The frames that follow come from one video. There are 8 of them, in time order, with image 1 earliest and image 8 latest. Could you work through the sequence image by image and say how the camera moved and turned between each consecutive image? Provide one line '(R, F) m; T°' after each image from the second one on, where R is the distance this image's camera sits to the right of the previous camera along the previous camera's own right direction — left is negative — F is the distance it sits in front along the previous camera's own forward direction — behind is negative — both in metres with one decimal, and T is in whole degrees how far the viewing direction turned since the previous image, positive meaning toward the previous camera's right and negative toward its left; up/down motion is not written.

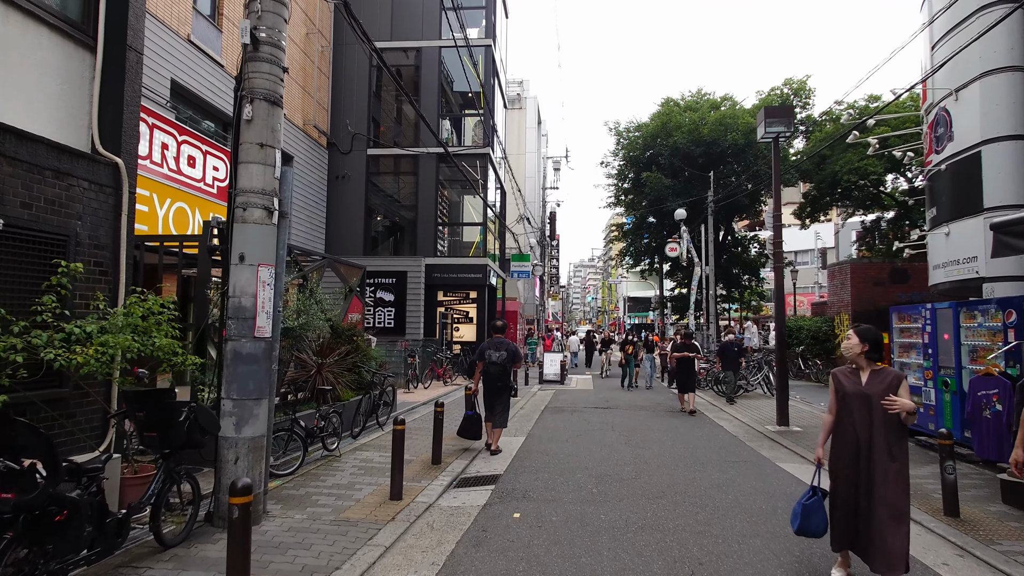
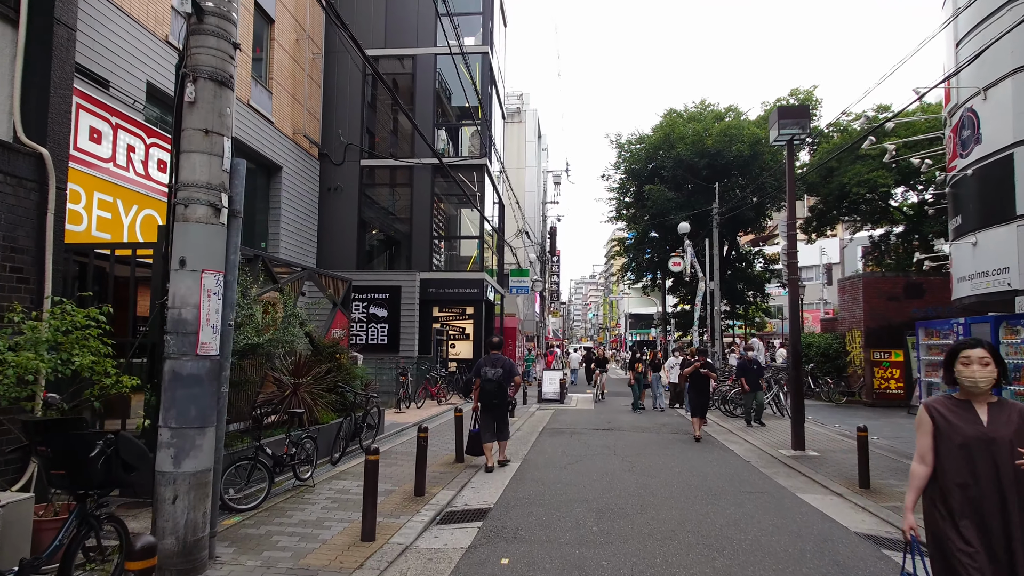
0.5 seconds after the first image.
(+0.1, +0.7) m; 0°
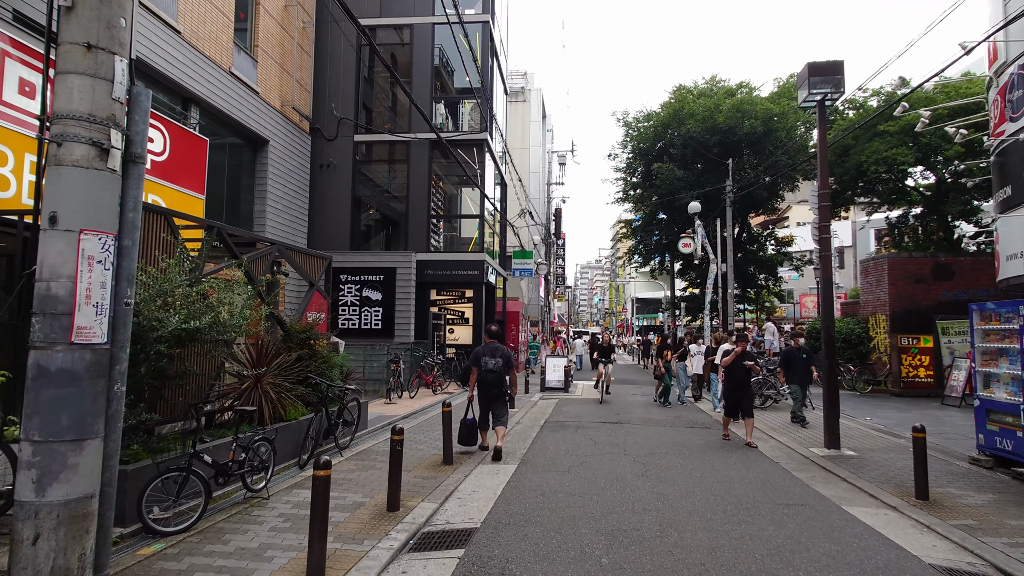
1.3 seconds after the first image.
(+0.1, +1.1) m; 0°
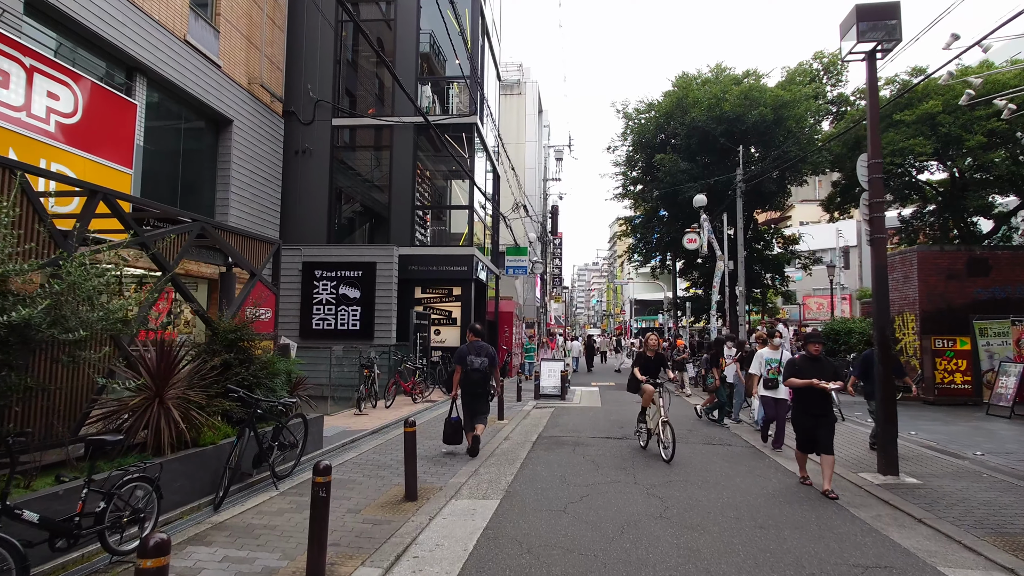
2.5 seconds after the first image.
(+0.1, +1.6) m; 0°
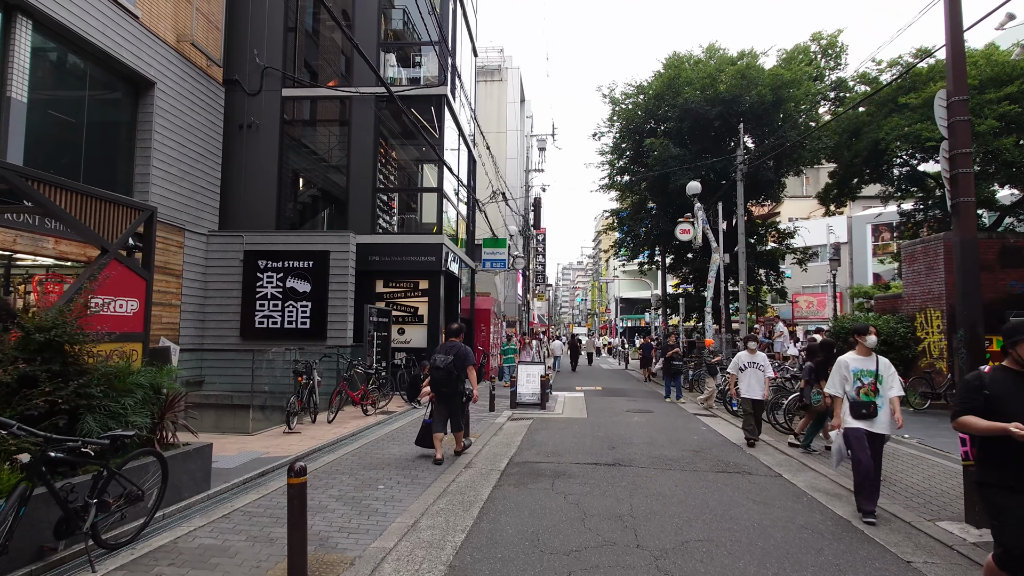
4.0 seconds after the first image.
(+0.2, +2.1) m; +1°
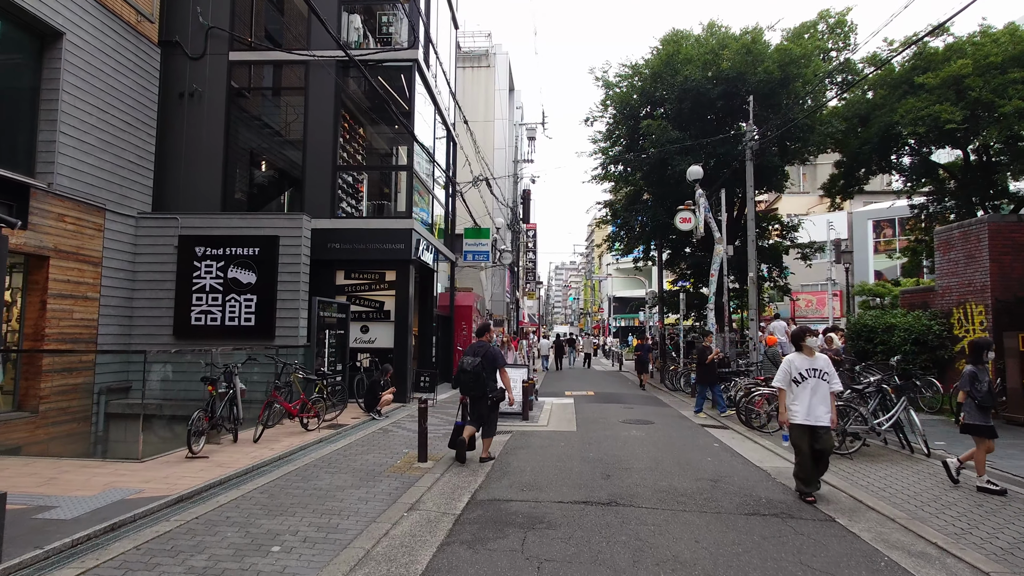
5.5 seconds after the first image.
(+0.3, +2.0) m; +1°
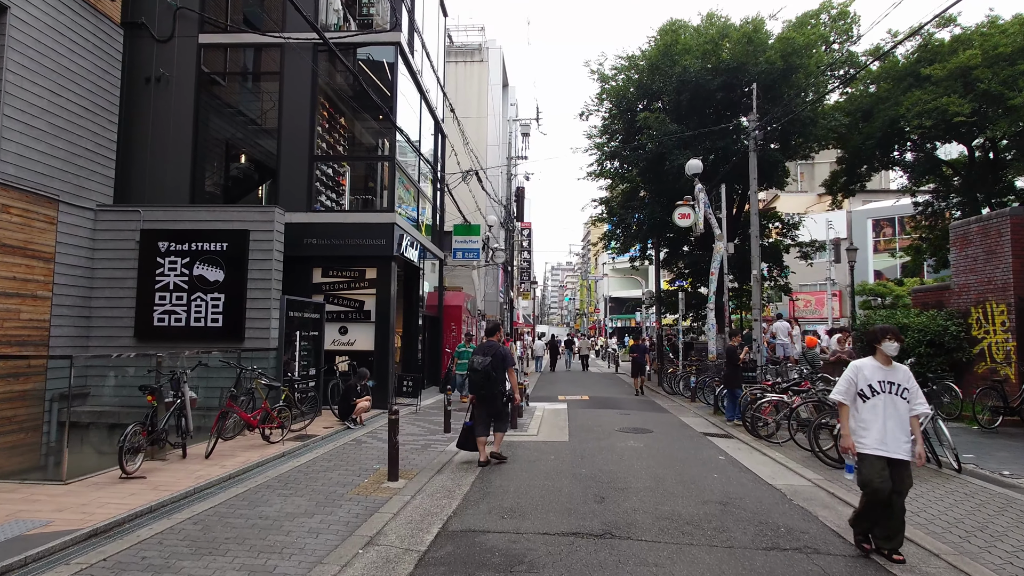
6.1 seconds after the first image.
(+0.1, +0.9) m; 0°
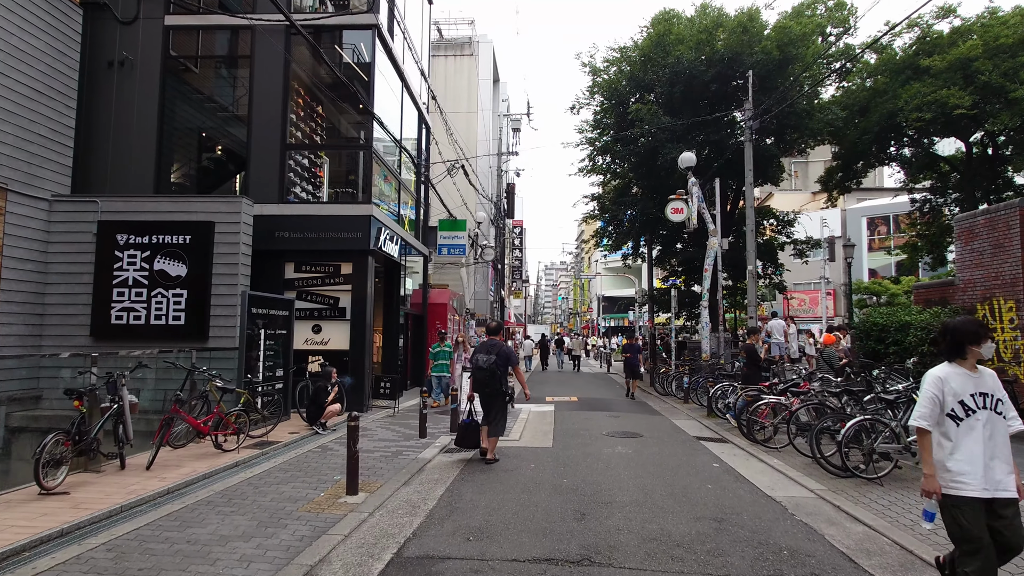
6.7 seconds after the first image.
(+0.2, +0.7) m; 0°
